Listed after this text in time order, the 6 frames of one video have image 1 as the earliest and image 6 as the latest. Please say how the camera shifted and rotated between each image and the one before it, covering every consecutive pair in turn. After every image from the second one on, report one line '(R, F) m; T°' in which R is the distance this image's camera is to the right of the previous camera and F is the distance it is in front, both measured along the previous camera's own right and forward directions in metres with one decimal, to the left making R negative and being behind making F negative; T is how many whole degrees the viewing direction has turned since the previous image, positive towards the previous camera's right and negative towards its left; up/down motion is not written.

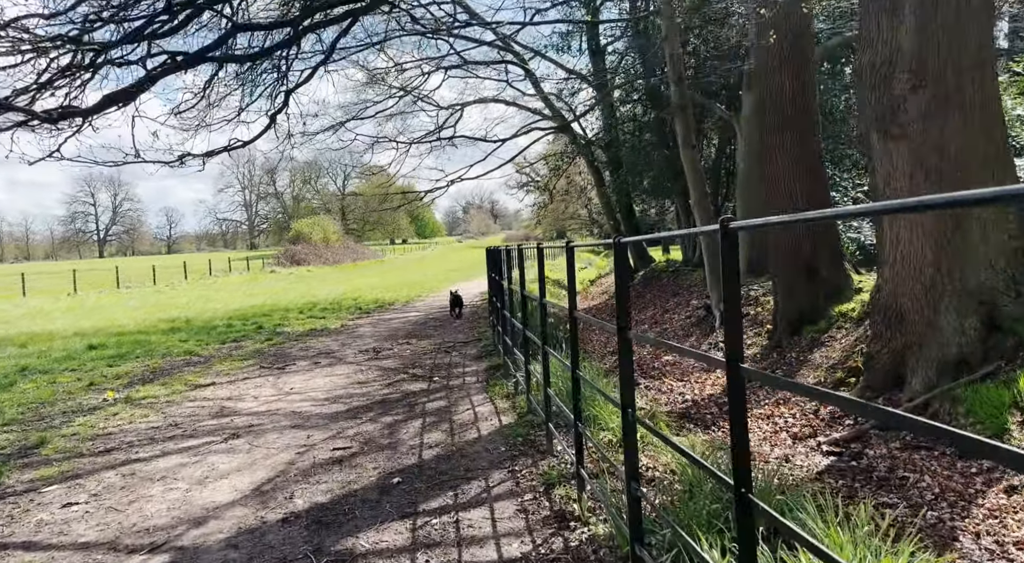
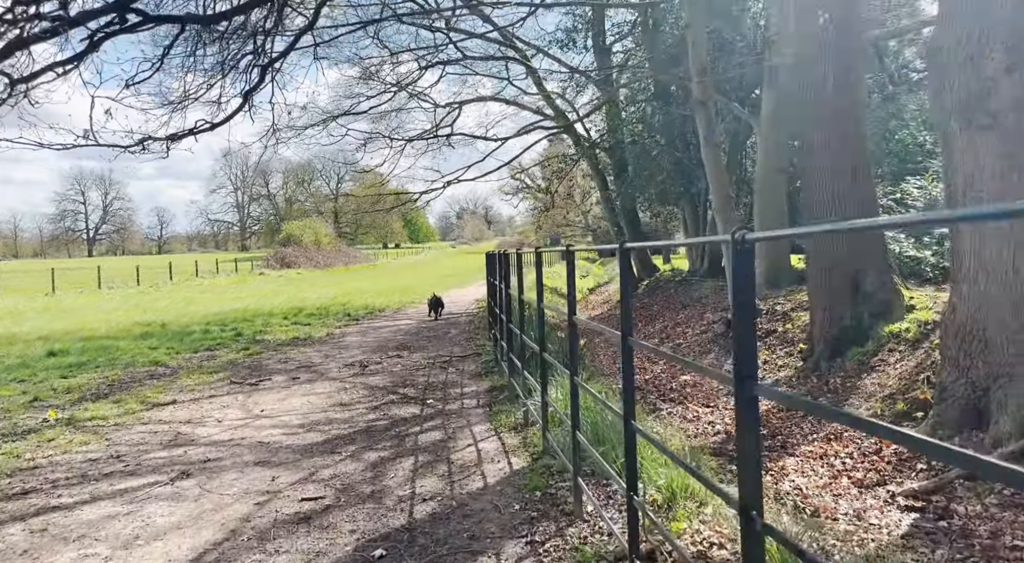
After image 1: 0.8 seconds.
(-0.1, +0.9) m; +1°
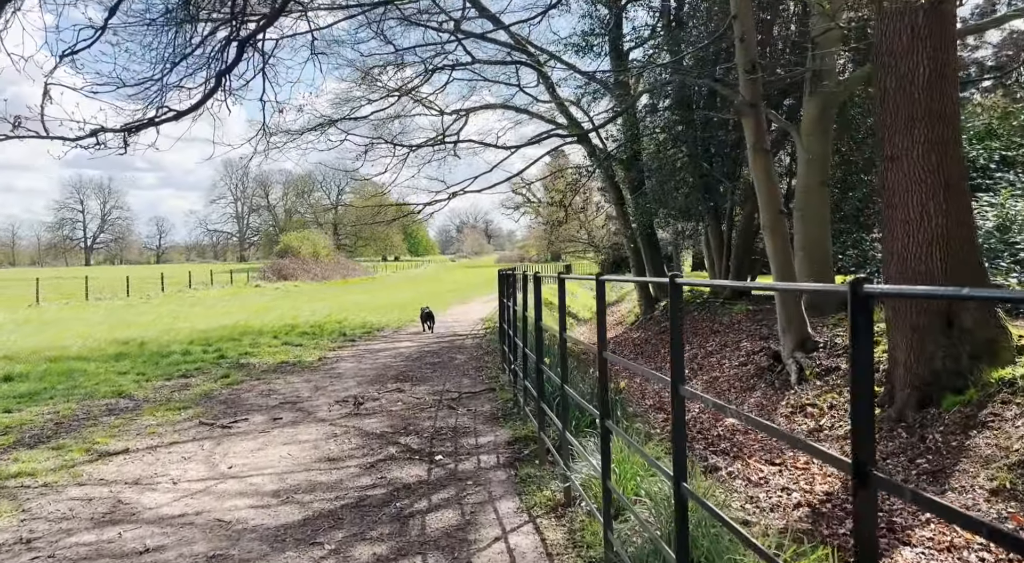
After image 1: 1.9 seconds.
(-0.2, +1.1) m; 0°
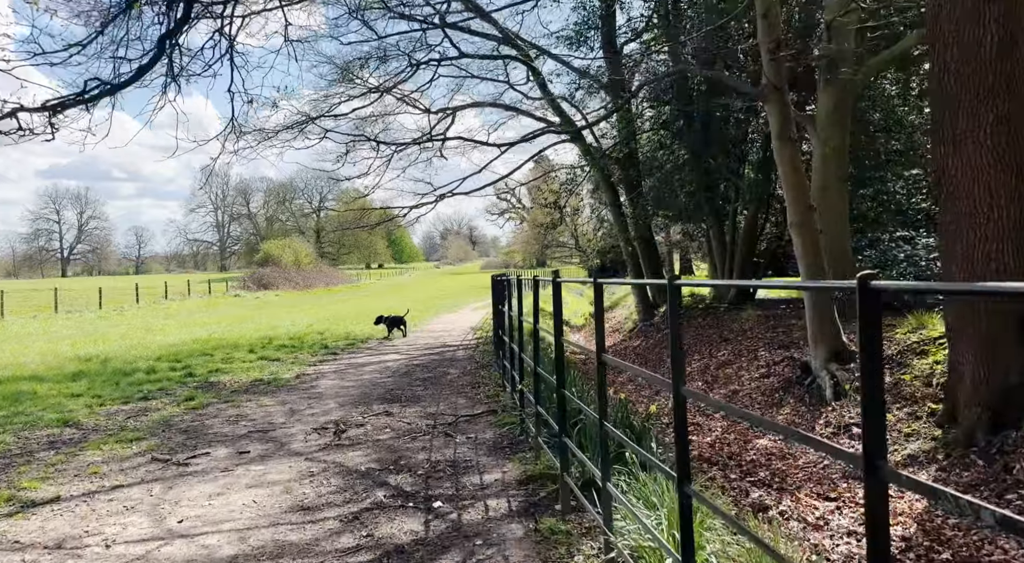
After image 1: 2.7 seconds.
(-0.2, +0.8) m; +1°
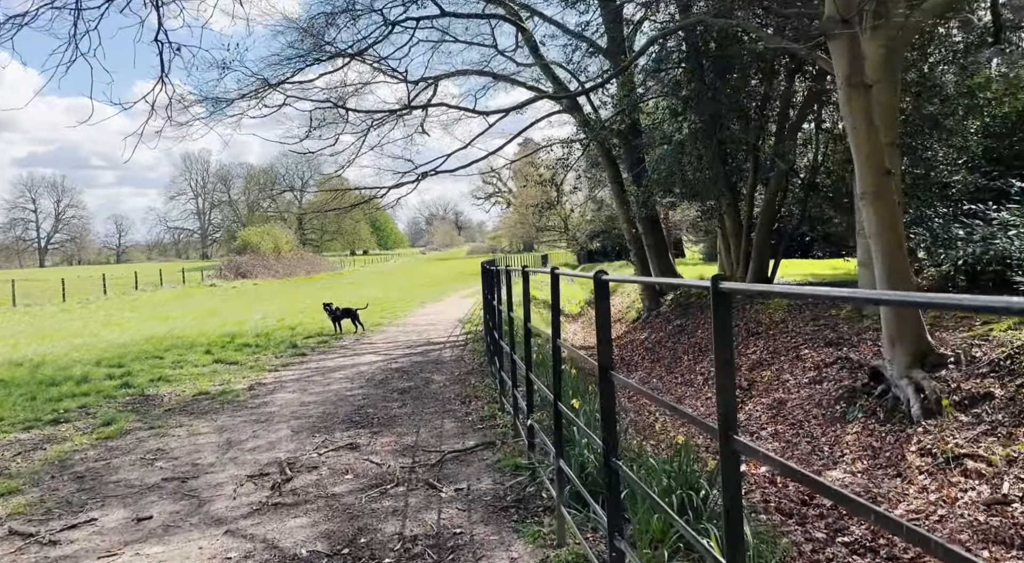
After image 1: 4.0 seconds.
(-0.1, +1.4) m; +1°
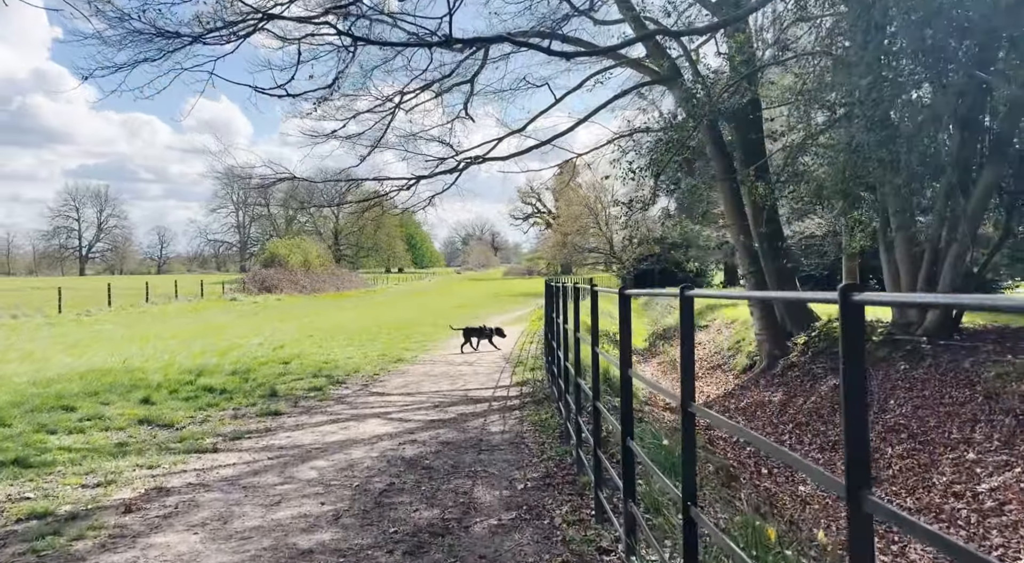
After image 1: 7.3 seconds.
(-0.5, +3.6) m; -3°
